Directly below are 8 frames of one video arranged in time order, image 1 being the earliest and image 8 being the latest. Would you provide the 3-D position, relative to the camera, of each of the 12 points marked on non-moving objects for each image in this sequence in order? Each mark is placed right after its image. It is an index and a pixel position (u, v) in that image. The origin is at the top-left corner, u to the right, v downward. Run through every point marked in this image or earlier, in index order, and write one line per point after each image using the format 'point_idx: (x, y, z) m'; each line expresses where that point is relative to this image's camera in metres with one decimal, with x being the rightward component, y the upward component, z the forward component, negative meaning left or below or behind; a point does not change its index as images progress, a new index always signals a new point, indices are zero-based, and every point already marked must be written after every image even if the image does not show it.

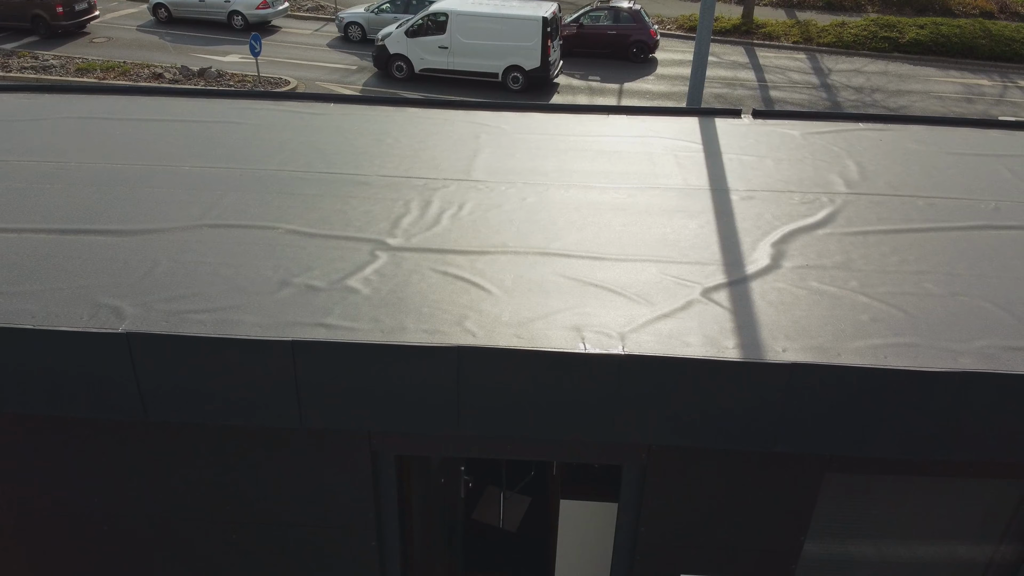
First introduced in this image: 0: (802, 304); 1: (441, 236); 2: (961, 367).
0: (+1.1, -0.1, +2.8) m
1: (-0.3, +0.2, +3.3) m
2: (+1.5, -0.3, +2.5) m
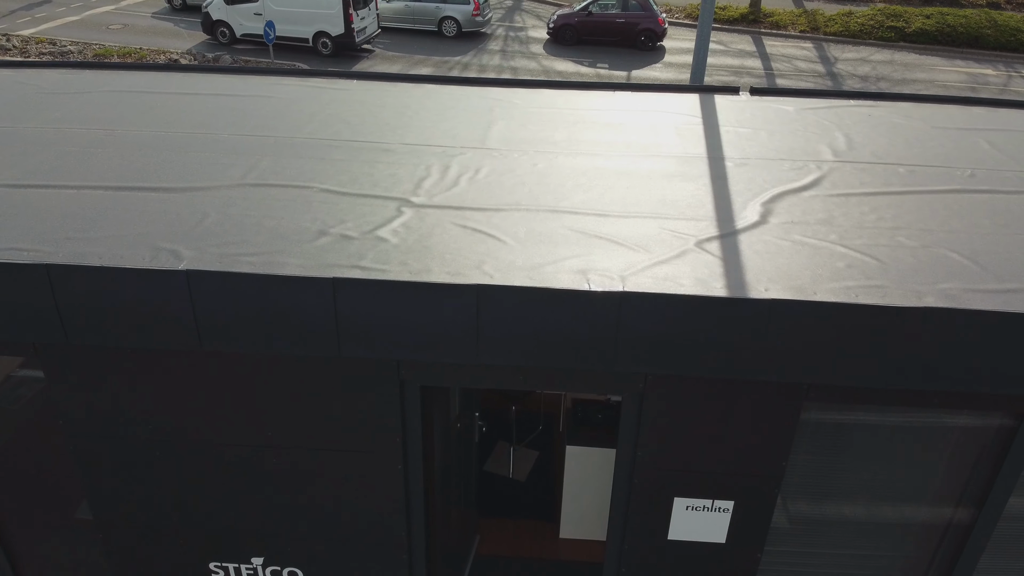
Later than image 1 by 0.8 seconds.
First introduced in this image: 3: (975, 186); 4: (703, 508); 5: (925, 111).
0: (+1.1, +0.1, +3.1) m
1: (-0.2, +0.4, +3.6) m
2: (+1.5, -0.1, +2.8) m
3: (+2.3, +0.5, +3.8) m
4: (+0.8, -1.0, +3.3) m
5: (+2.7, +1.2, +4.9) m
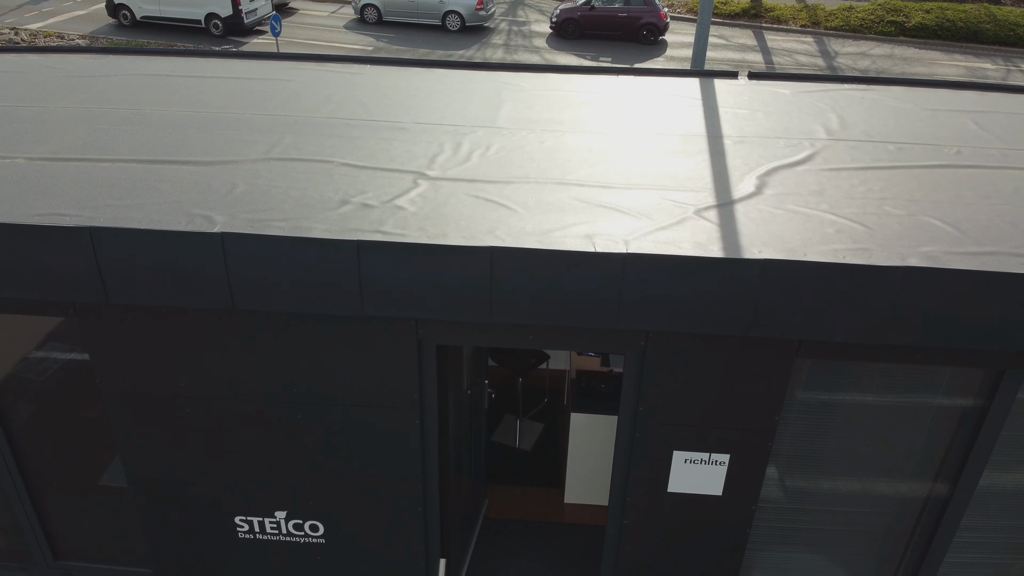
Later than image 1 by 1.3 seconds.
0: (+1.2, +0.3, +3.3) m
1: (-0.2, +0.6, +3.8) m
2: (+1.6, +0.1, +3.0) m
3: (+2.4, +0.7, +4.0) m
4: (+0.9, -0.8, +3.6) m
5: (+2.8, +1.3, +5.1) m
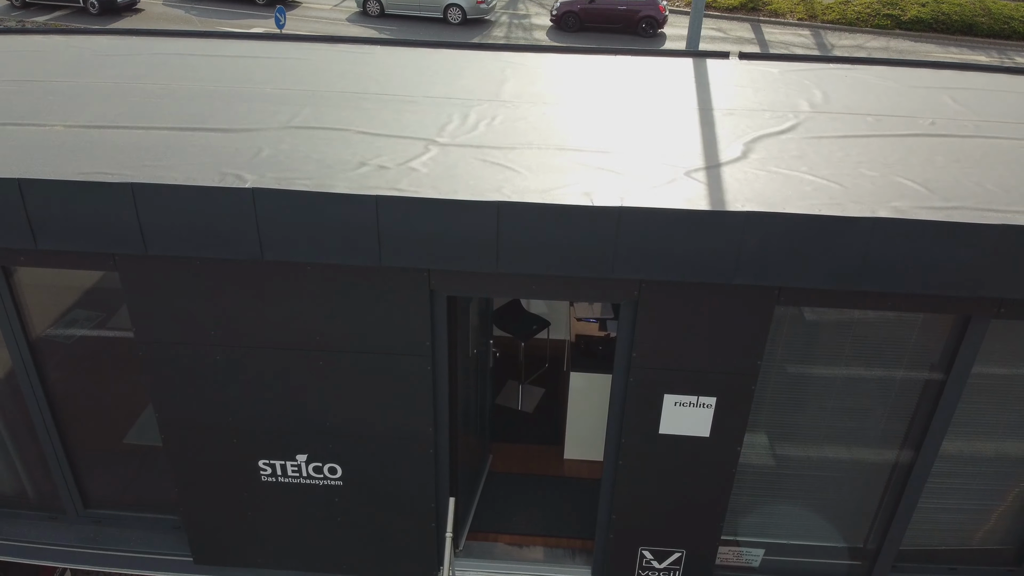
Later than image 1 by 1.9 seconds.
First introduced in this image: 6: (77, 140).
0: (+1.2, +0.5, +3.6) m
1: (-0.2, +0.8, +4.1) m
2: (+1.6, +0.3, +3.3) m
3: (+2.4, +0.9, +4.3) m
4: (+0.9, -0.6, +3.9) m
5: (+2.8, +1.5, +5.4) m
6: (-2.3, +0.8, +3.9) m
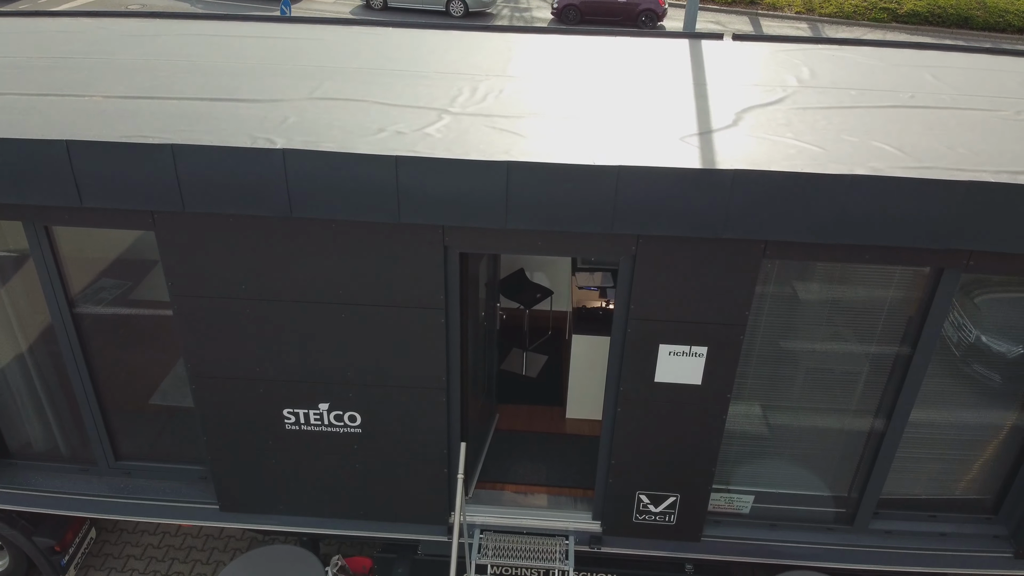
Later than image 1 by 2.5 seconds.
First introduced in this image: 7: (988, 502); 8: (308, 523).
0: (+1.2, +0.7, +3.9) m
1: (-0.1, +1.1, +4.4) m
2: (+1.6, +0.5, +3.6) m
3: (+2.4, +1.1, +4.6) m
4: (+0.9, -0.4, +4.2) m
5: (+2.8, +1.8, +5.7) m
6: (-2.2, +1.0, +4.2) m
7: (+3.2, -1.4, +5.1) m
8: (-1.3, -1.5, +5.0) m
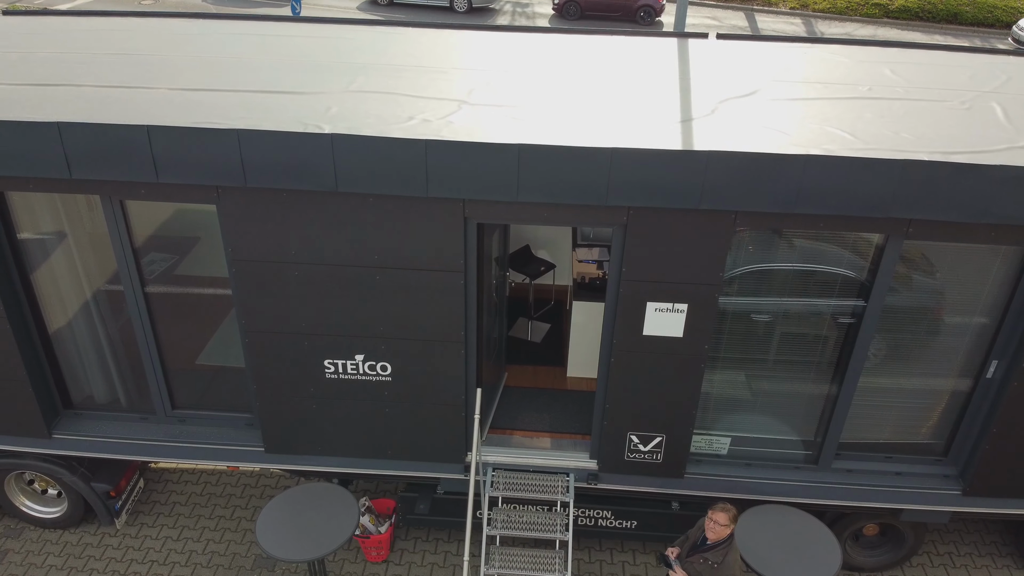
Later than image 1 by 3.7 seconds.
0: (+1.3, +1.0, +4.6) m
1: (-0.1, +1.3, +5.1) m
2: (+1.7, +0.8, +4.3) m
3: (+2.5, +1.3, +5.3) m
4: (+1.0, -0.1, +4.9) m
5: (+2.9, +2.0, +6.4) m
6: (-2.2, +1.2, +4.9) m
7: (+3.3, -1.2, +5.8) m
8: (-1.3, -1.3, +5.7) m
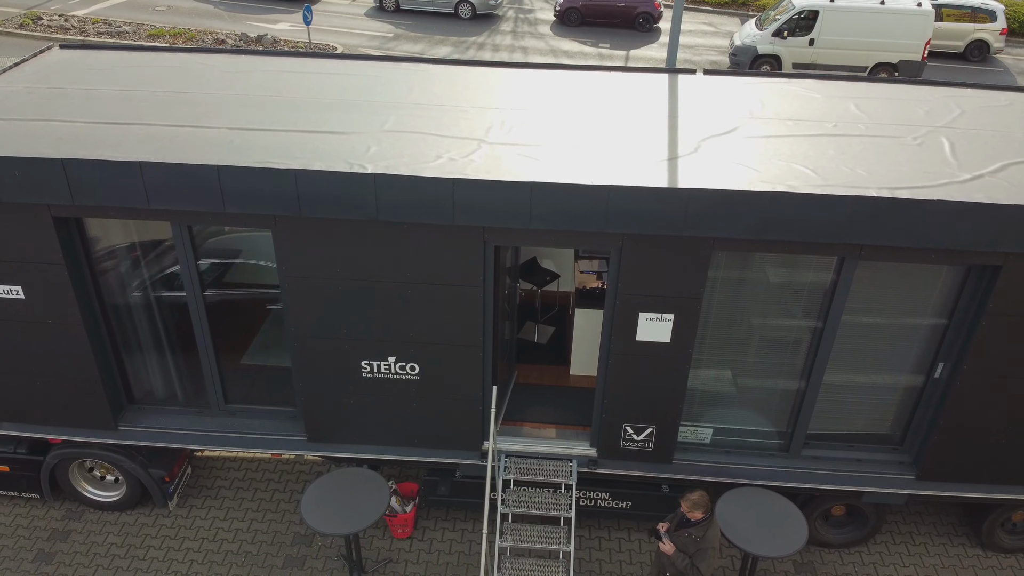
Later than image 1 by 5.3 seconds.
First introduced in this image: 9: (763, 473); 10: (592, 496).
0: (+1.4, +0.9, +5.4) m
1: (0.0, +1.2, +5.9) m
2: (+1.8, +0.7, +5.1) m
3: (+2.6, +1.3, +6.1) m
4: (+1.1, -0.2, +5.7) m
5: (+3.0, +1.9, +7.2) m
6: (-2.1, +1.1, +5.7) m
7: (+3.4, -1.3, +6.6) m
8: (-1.2, -1.4, +6.5) m
9: (+2.2, -1.6, +6.5) m
10: (+0.7, -1.9, +6.7) m
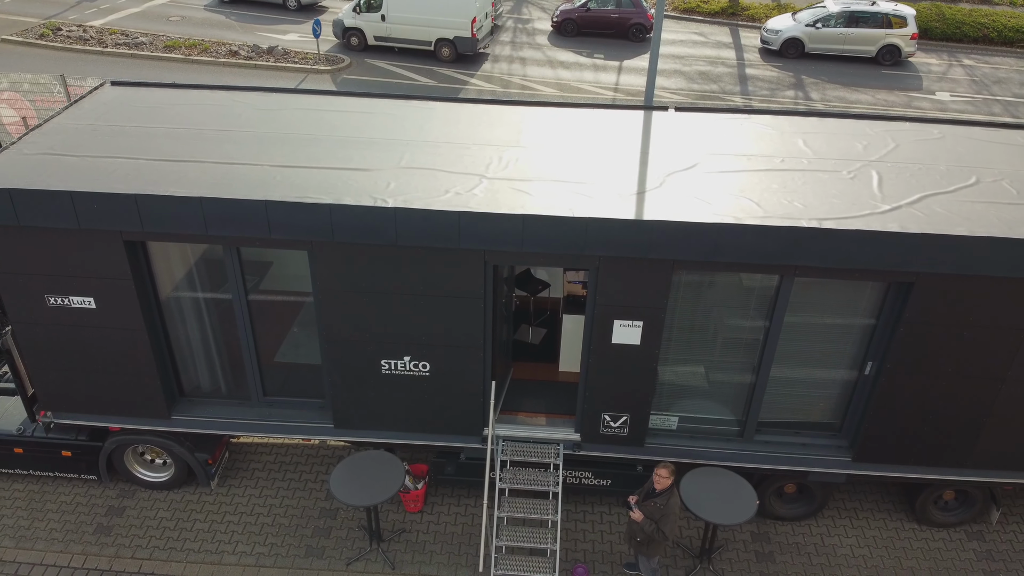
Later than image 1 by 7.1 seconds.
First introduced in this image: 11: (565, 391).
0: (+1.4, +0.8, +6.5) m
1: (0.0, +1.1, +7.0) m
2: (+1.8, +0.5, +6.2) m
3: (+2.6, +1.2, +7.2) m
4: (+1.1, -0.3, +6.8) m
5: (+2.9, +1.8, +8.3) m
6: (-2.1, +1.0, +6.8) m
7: (+3.3, -1.4, +7.8) m
8: (-1.2, -1.5, +7.7) m
9: (+2.1, -1.7, +7.6) m
10: (+0.7, -2.0, +7.8) m
11: (+0.6, -1.1, +8.2) m
